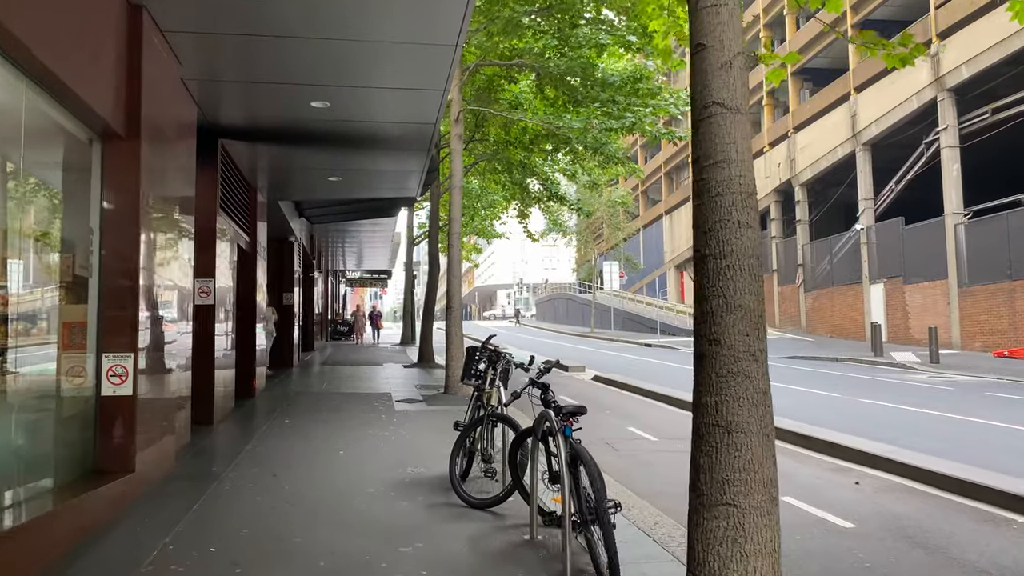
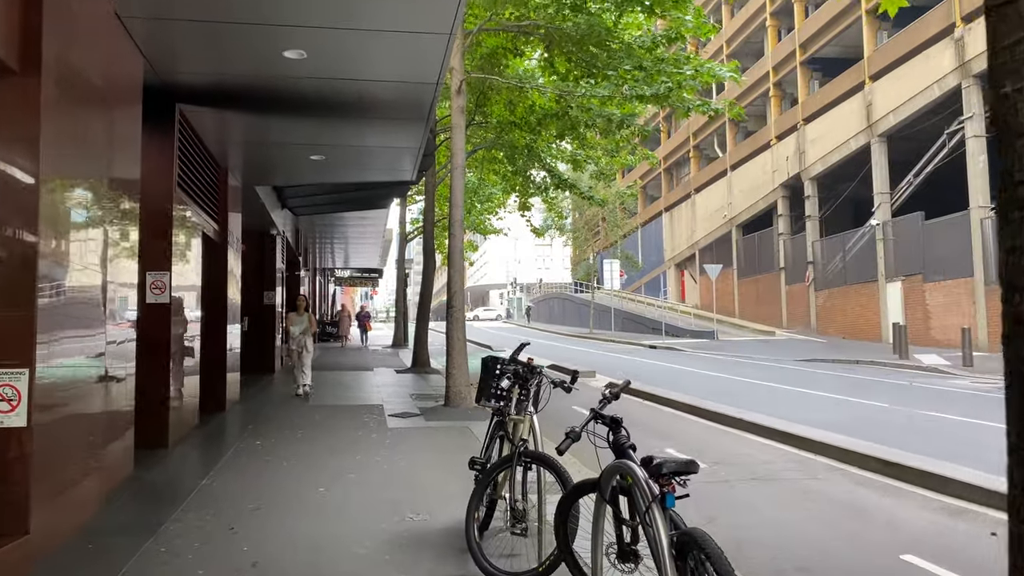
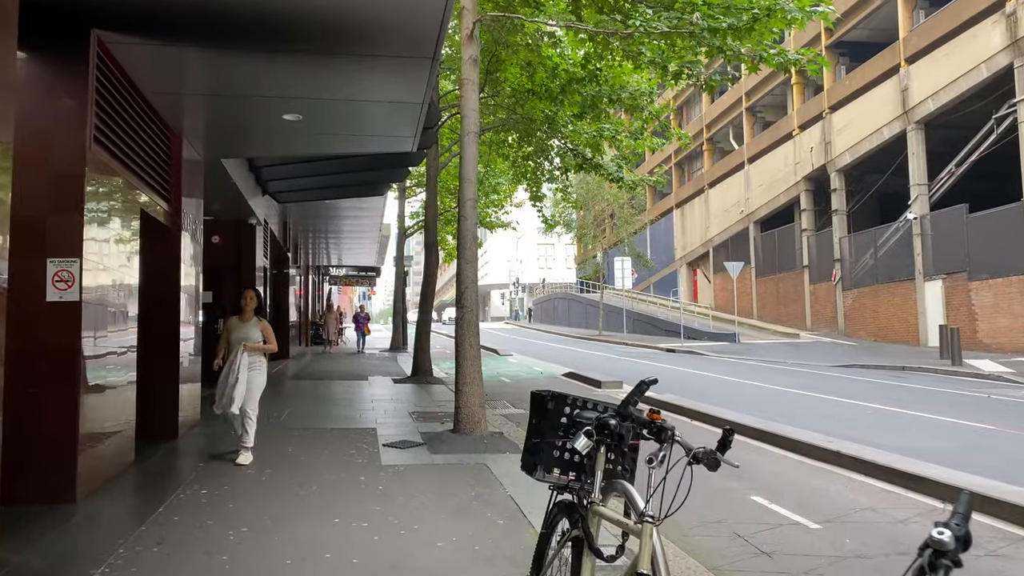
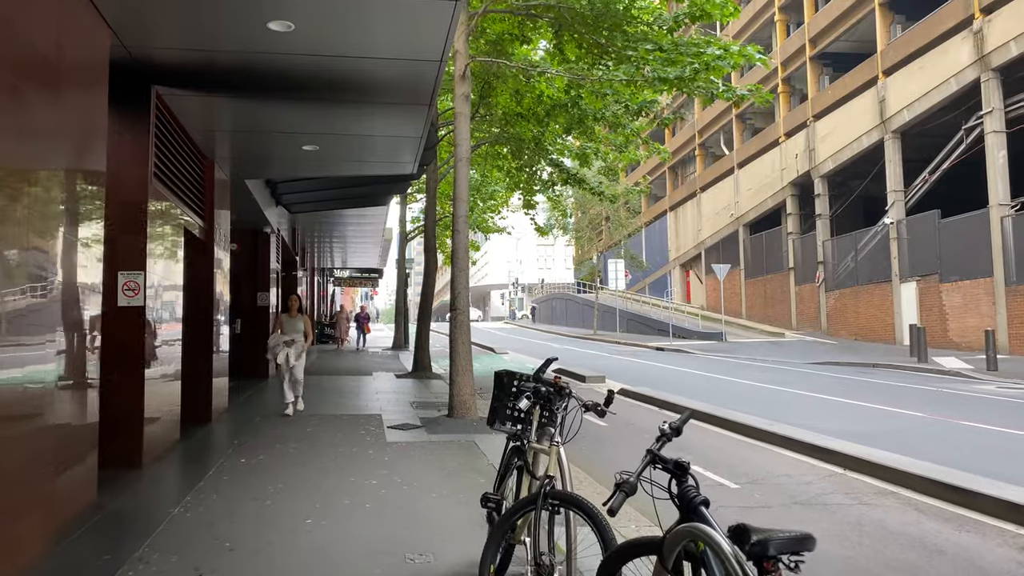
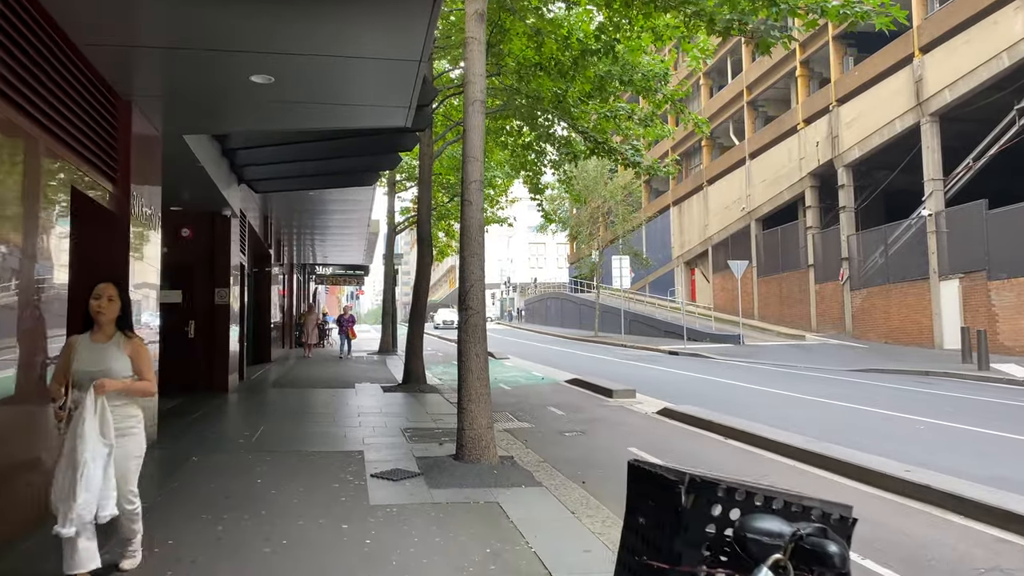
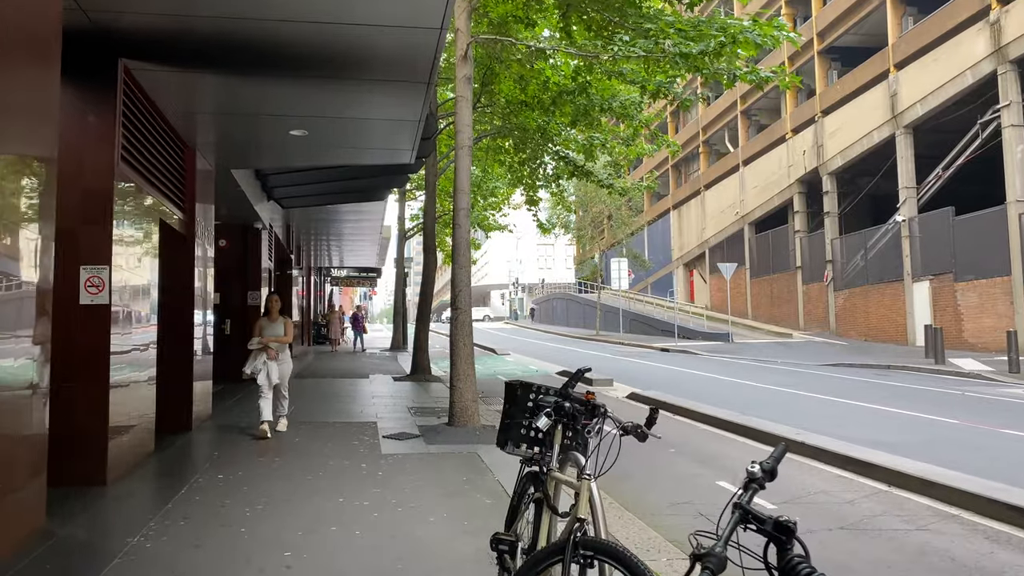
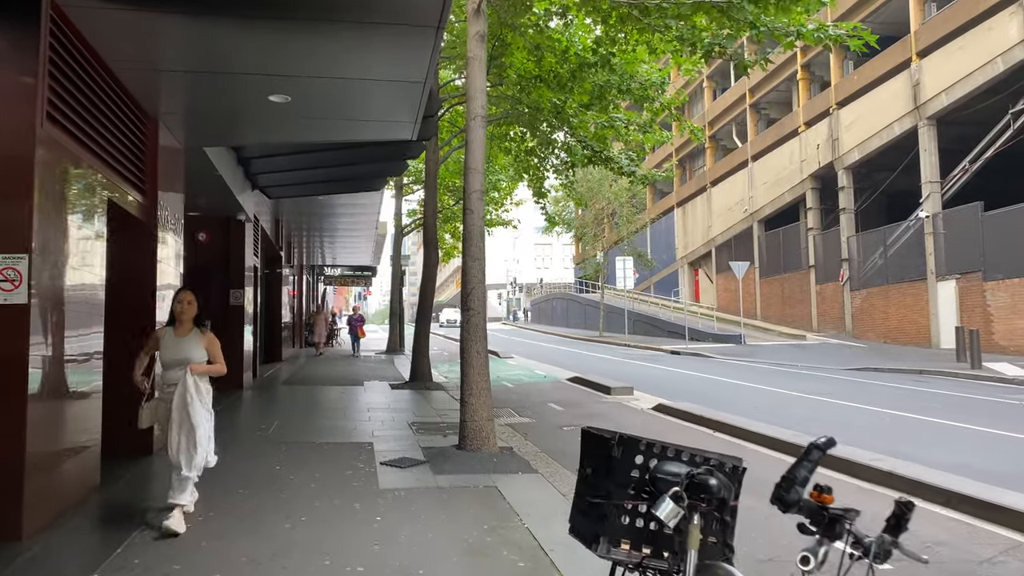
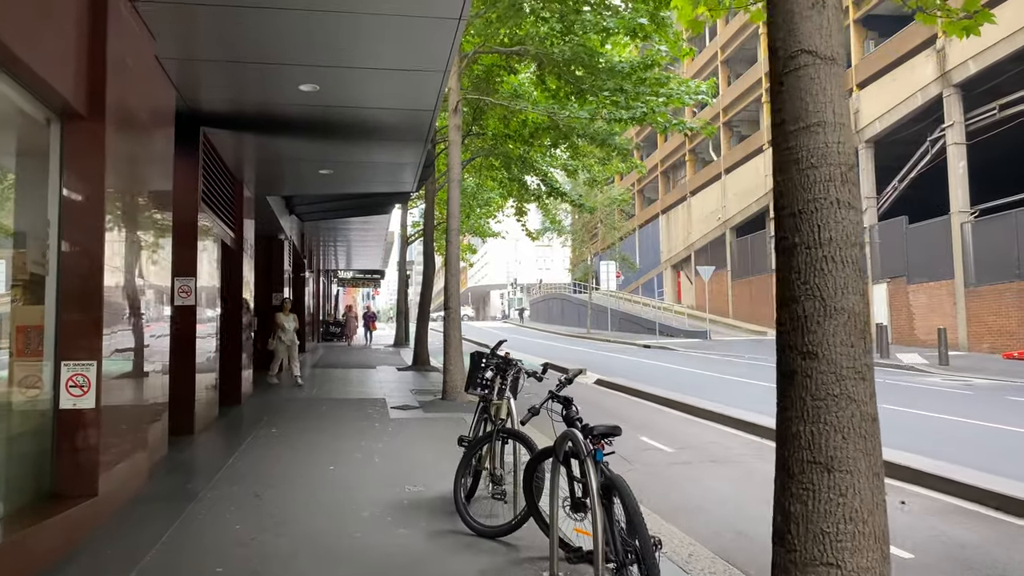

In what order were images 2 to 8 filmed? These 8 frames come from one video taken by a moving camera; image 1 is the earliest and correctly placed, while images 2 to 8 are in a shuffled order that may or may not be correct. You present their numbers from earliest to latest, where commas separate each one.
8, 2, 4, 6, 3, 7, 5
